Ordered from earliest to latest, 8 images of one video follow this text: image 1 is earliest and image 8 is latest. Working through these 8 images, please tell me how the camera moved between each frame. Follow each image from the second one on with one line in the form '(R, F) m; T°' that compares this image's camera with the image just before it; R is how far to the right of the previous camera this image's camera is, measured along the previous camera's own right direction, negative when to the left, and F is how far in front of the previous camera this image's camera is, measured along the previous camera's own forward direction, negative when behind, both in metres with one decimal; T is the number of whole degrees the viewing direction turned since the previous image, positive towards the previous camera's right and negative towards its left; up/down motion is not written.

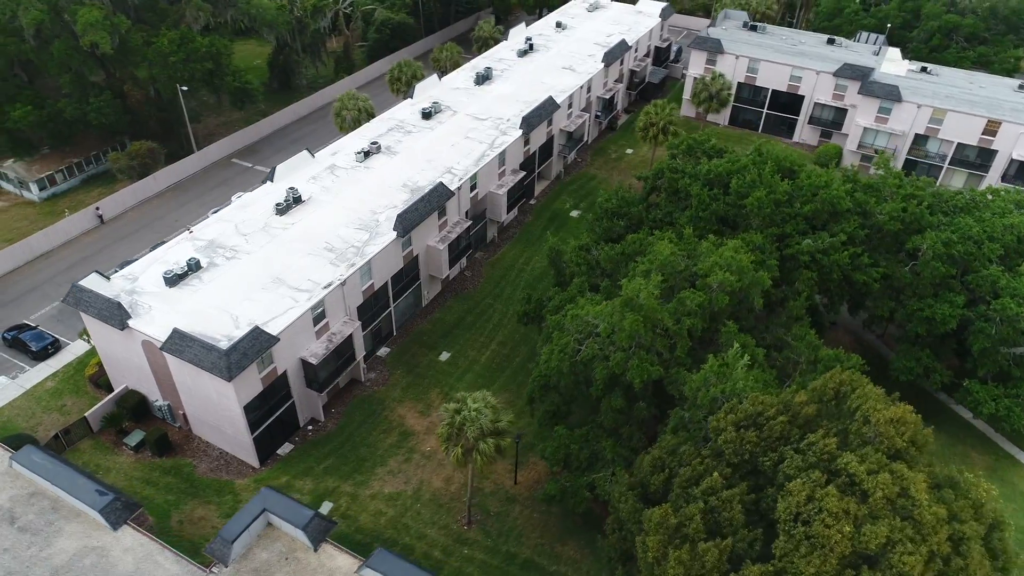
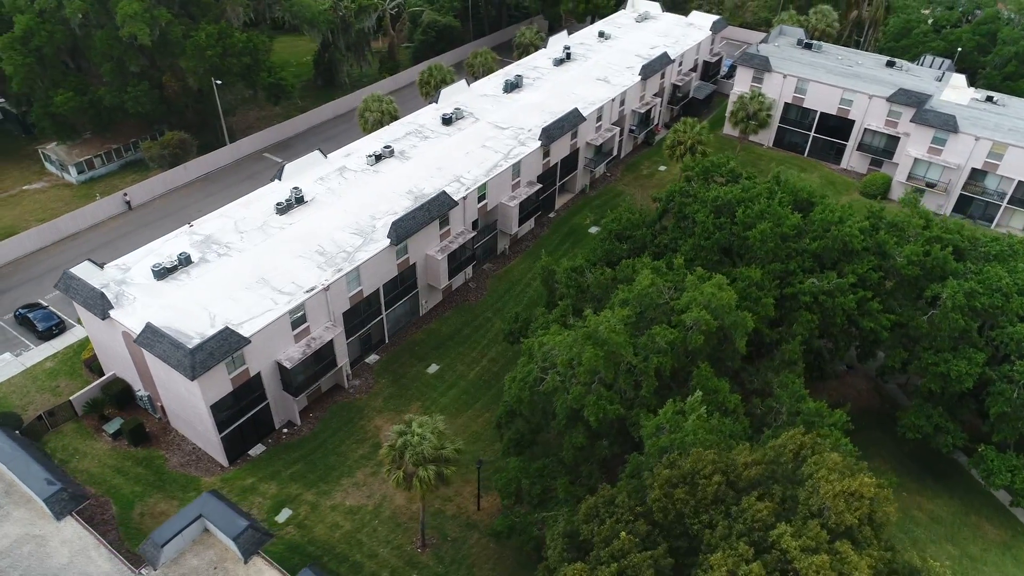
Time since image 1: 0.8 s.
(+3.8, +1.3) m; -5°
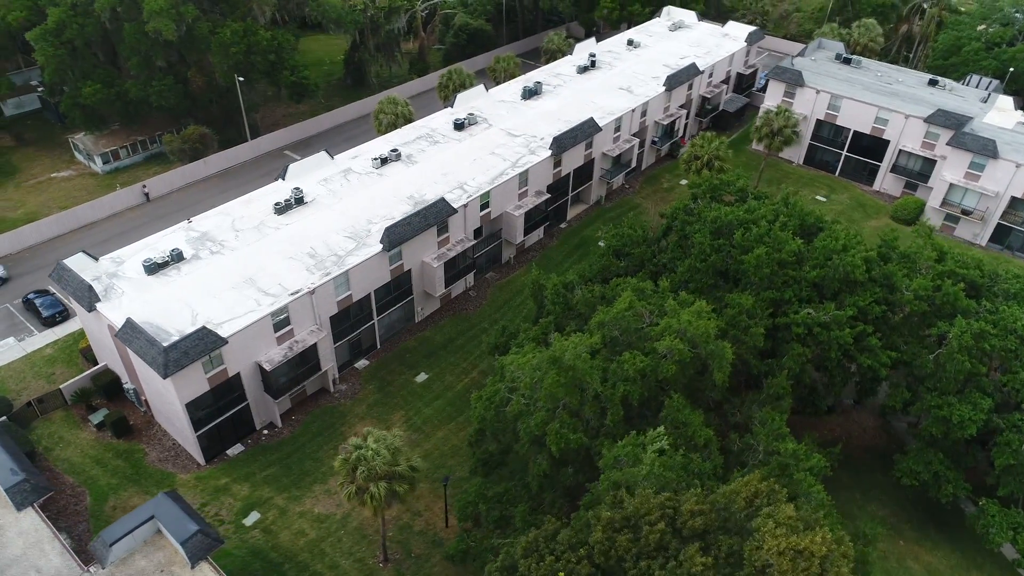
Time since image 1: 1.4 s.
(+2.8, +0.9) m; -4°
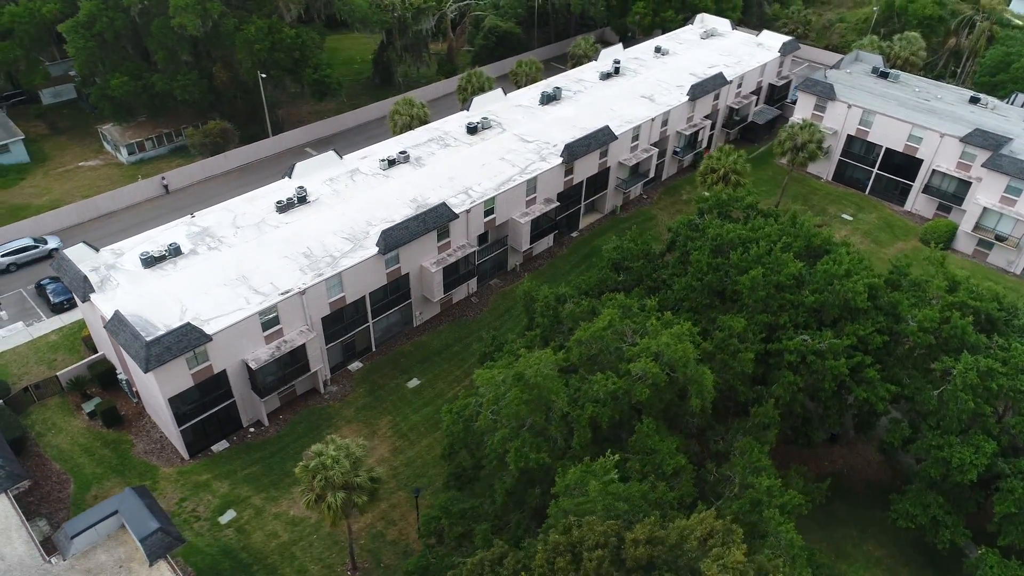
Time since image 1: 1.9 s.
(+2.4, +0.8) m; -3°
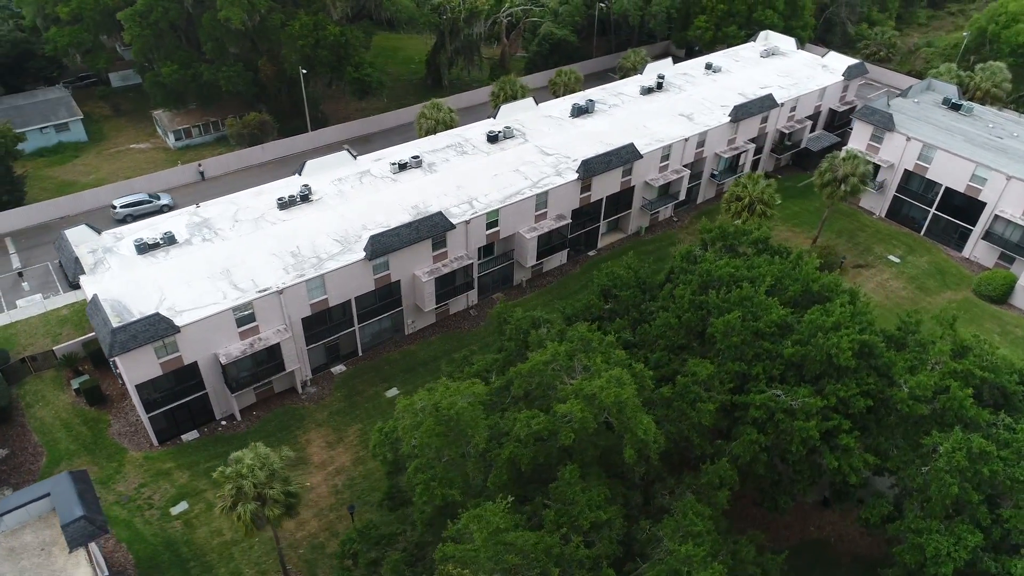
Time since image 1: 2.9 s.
(+4.8, +1.6) m; -7°
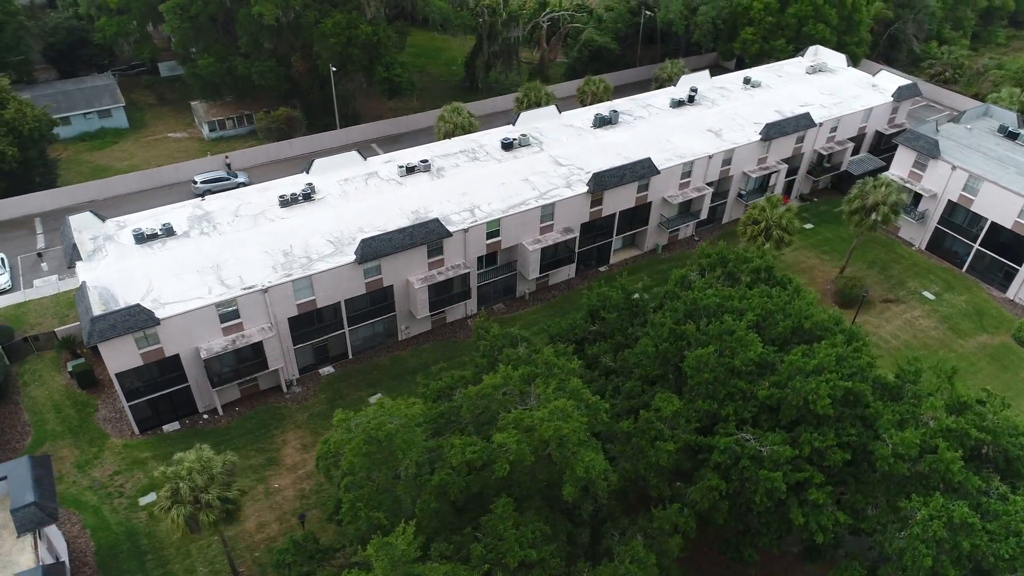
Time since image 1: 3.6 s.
(+3.4, +1.2) m; -5°
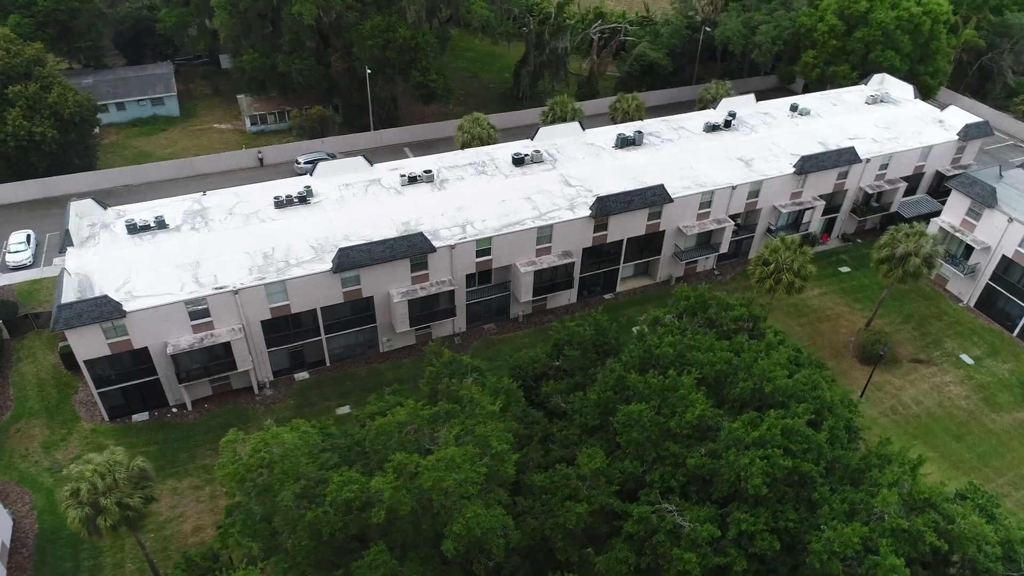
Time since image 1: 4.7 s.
(+5.1, +1.8) m; -7°
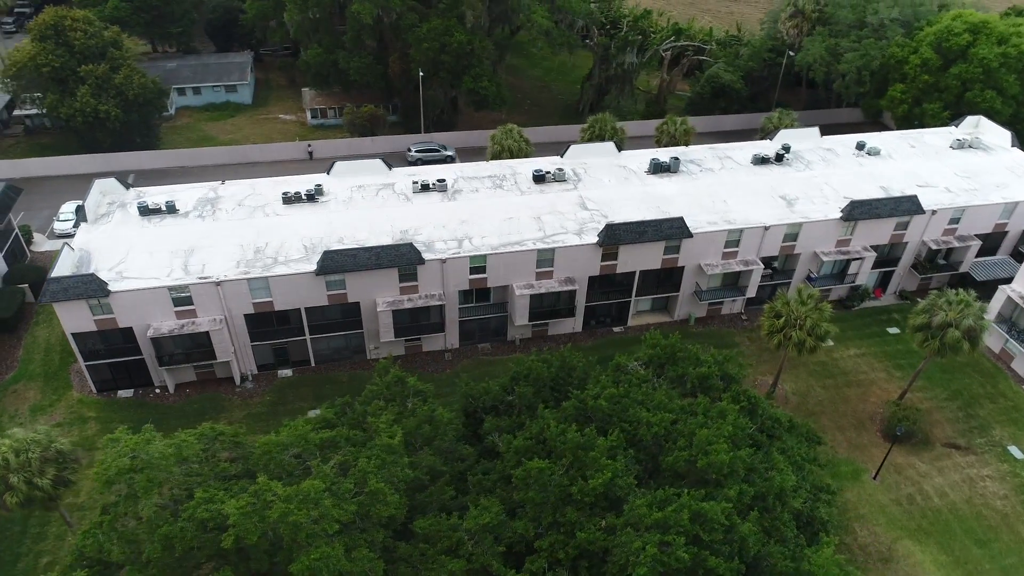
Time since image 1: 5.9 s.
(+5.7, +2.1) m; -8°
